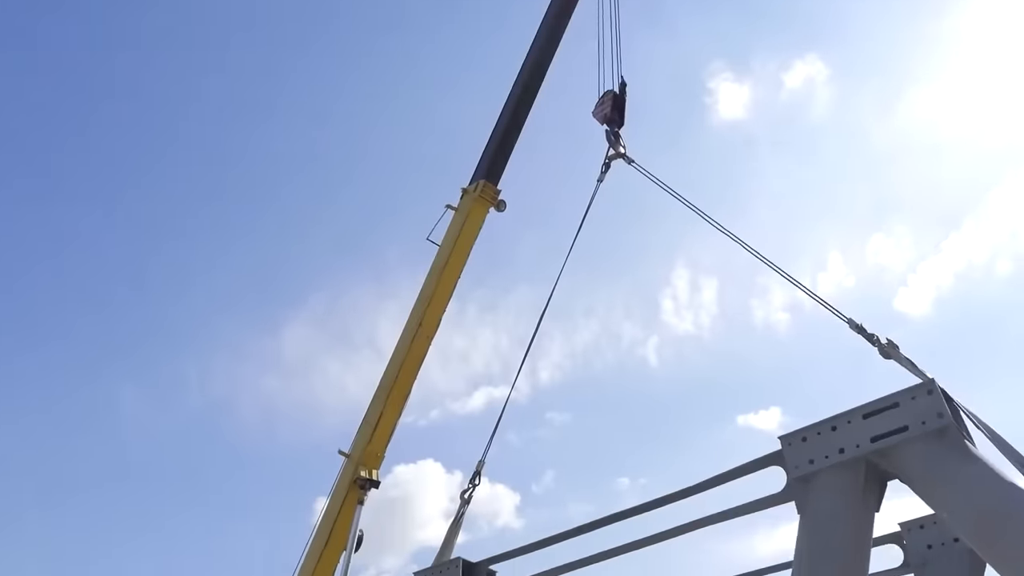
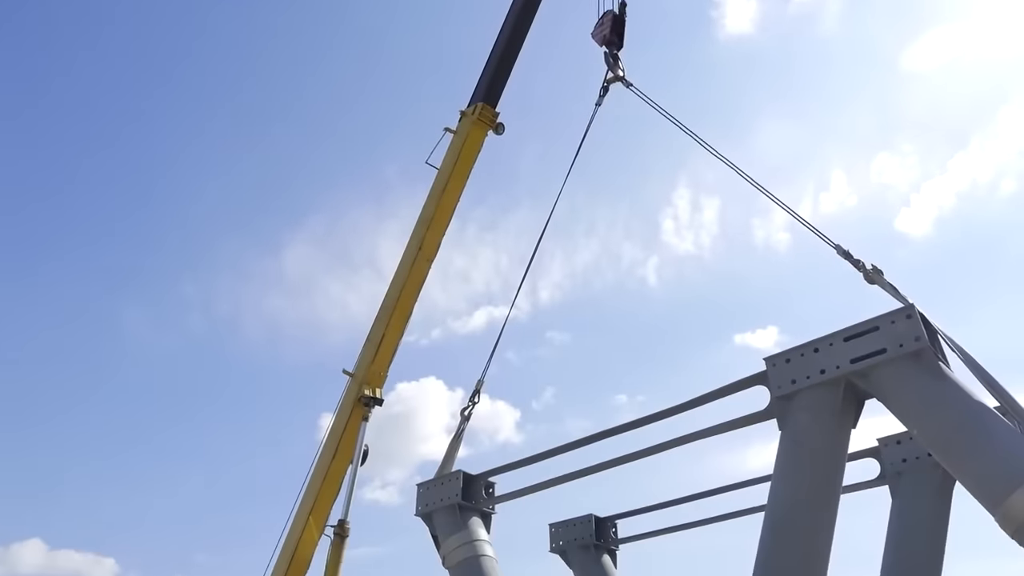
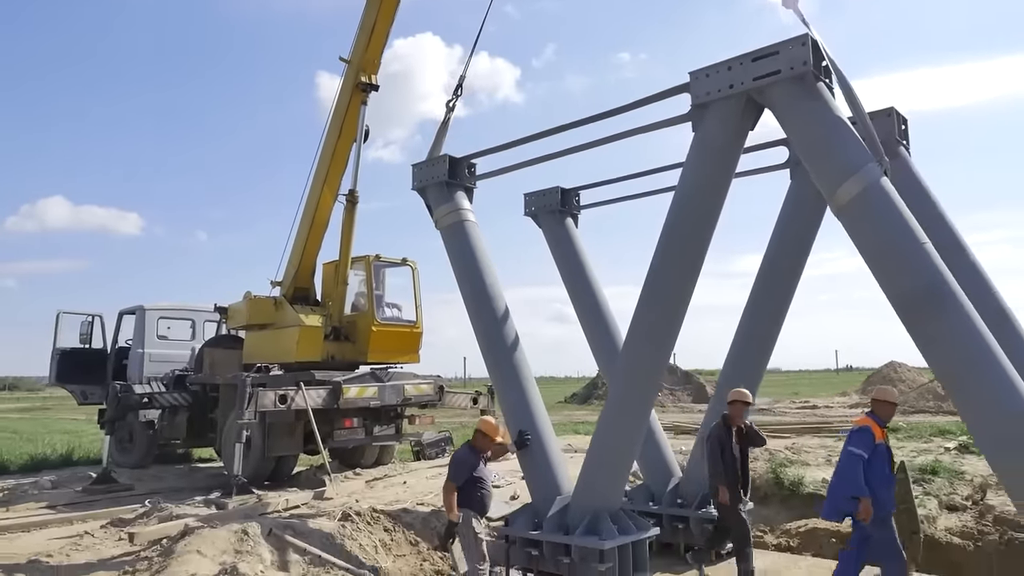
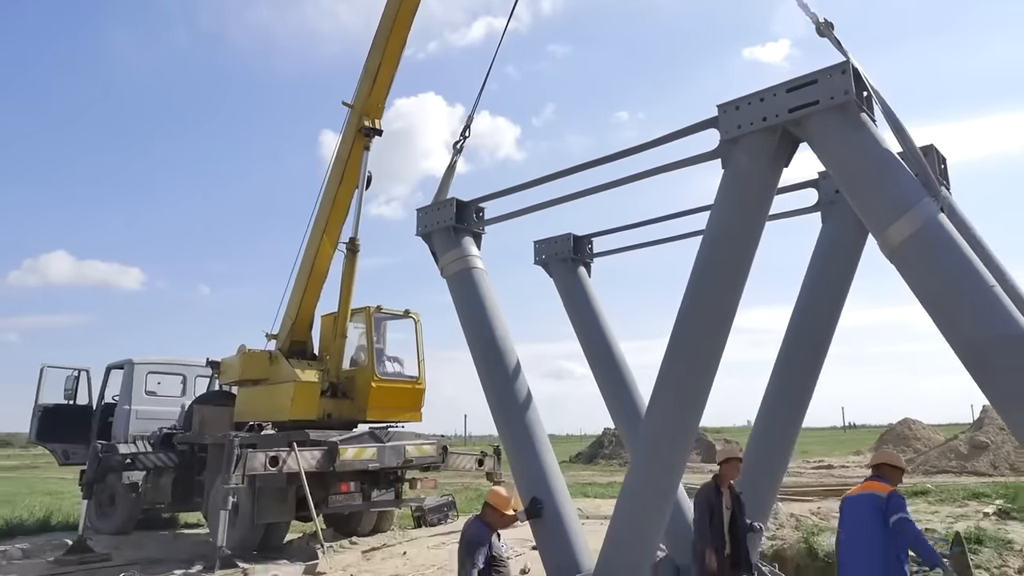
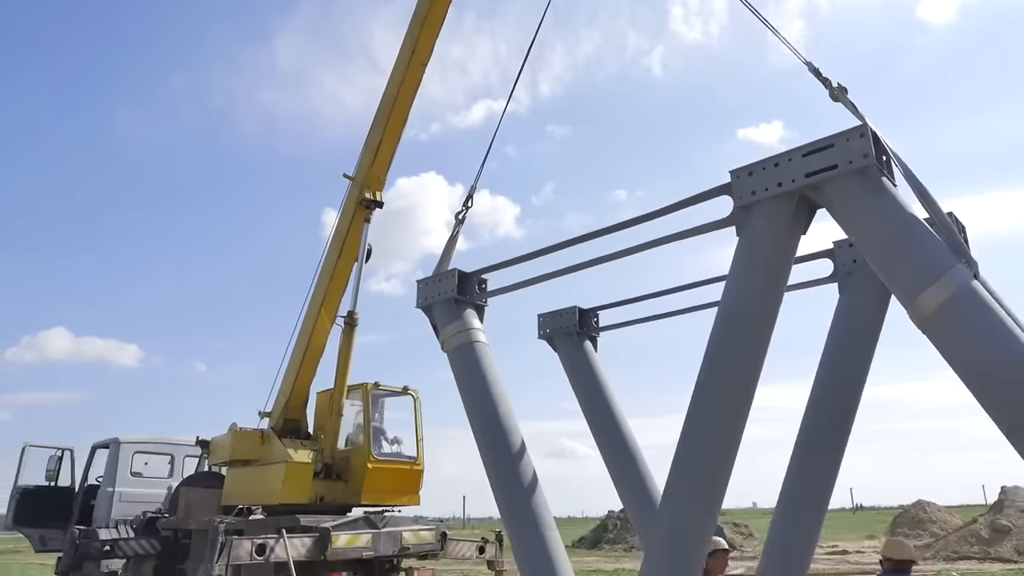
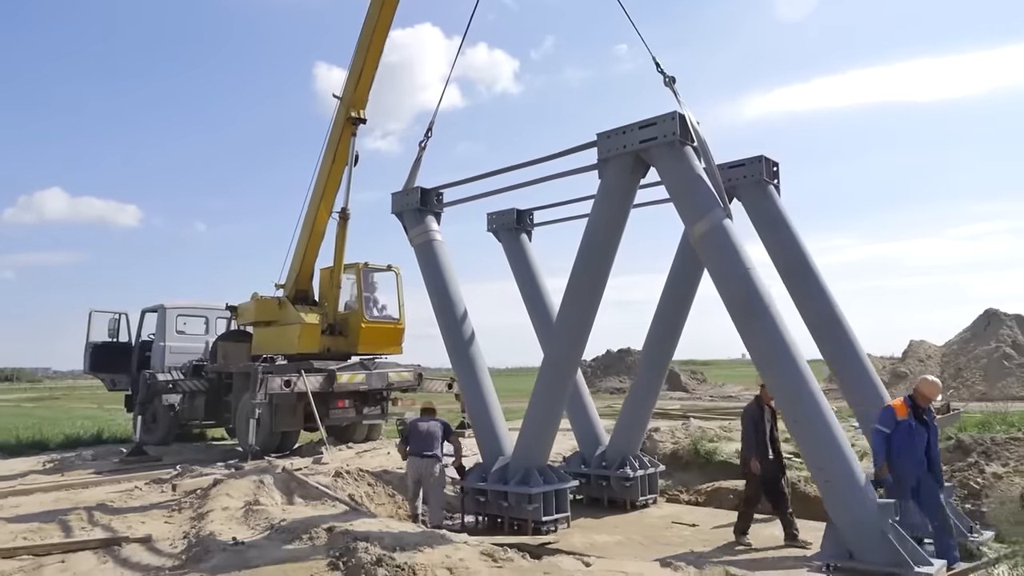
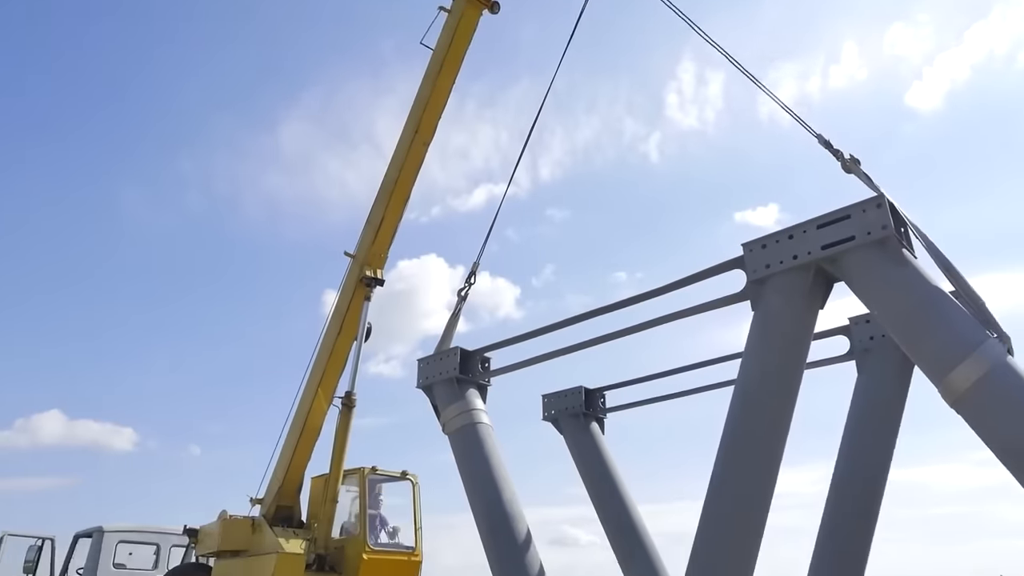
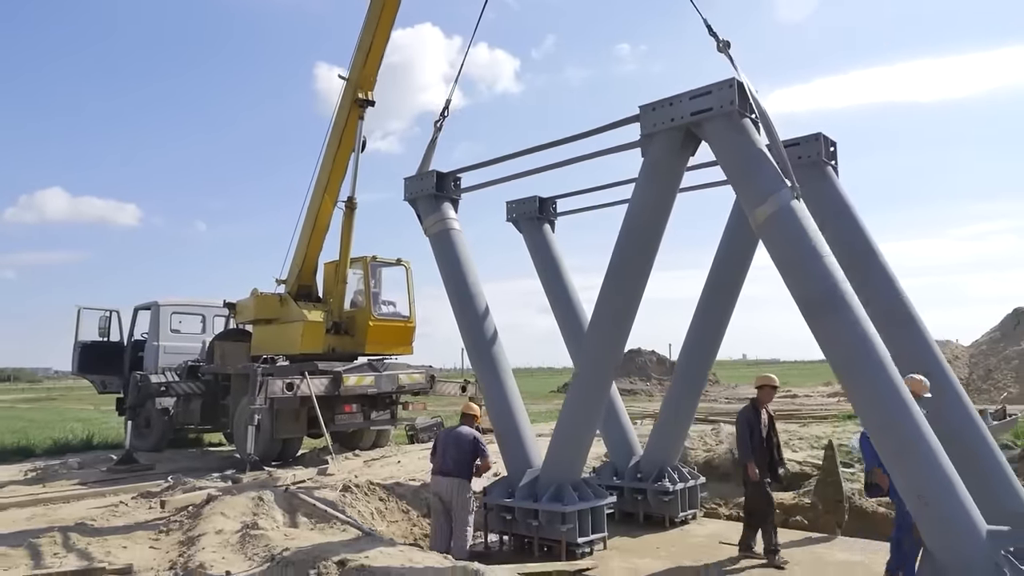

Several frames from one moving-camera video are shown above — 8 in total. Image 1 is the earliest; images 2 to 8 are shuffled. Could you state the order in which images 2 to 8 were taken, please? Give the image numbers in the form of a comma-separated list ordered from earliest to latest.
2, 7, 5, 4, 3, 8, 6
